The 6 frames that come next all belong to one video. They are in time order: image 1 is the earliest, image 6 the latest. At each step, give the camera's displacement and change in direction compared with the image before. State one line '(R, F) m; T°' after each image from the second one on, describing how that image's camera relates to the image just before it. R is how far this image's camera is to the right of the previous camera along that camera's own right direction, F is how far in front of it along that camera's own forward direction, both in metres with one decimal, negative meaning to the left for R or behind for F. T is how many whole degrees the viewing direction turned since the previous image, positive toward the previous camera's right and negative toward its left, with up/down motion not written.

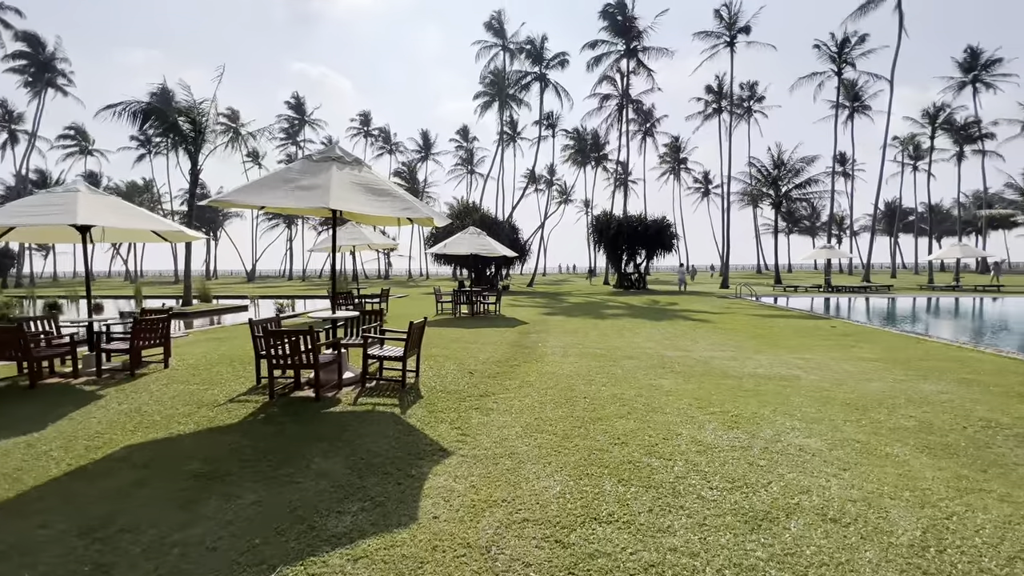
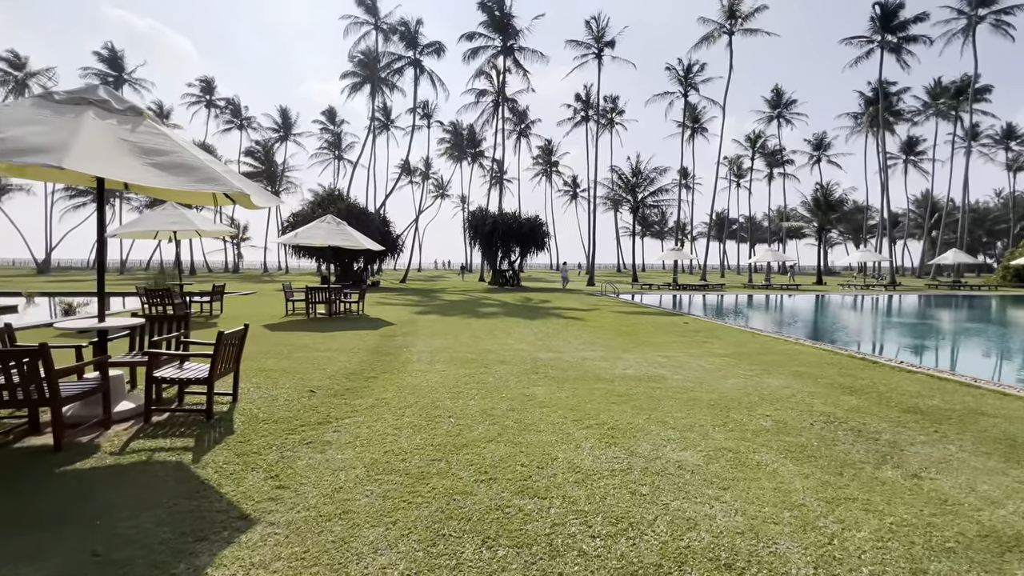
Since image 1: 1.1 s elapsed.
(+0.3, +0.9) m; +16°
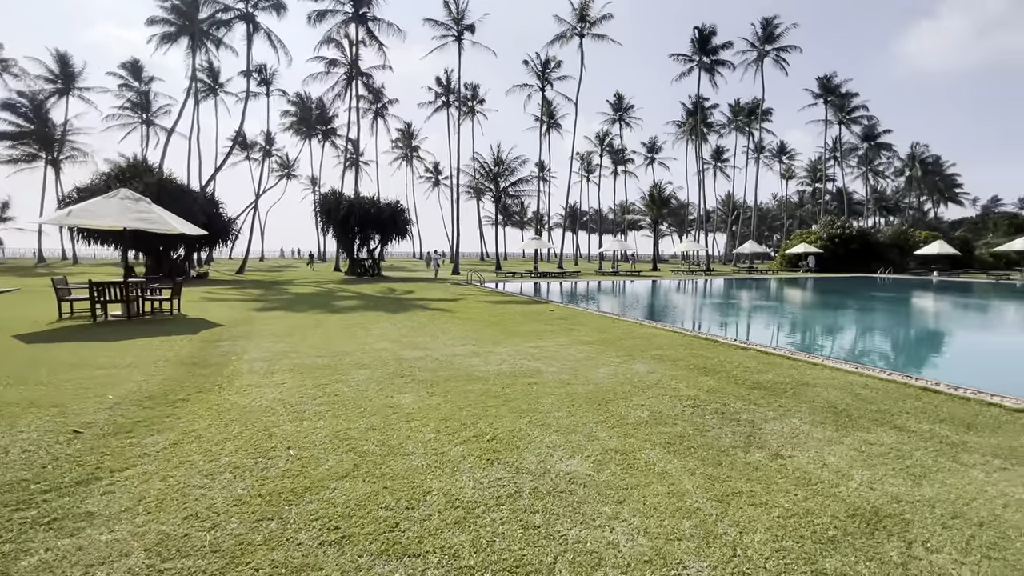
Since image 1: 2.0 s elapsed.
(0.0, +0.8) m; +17°
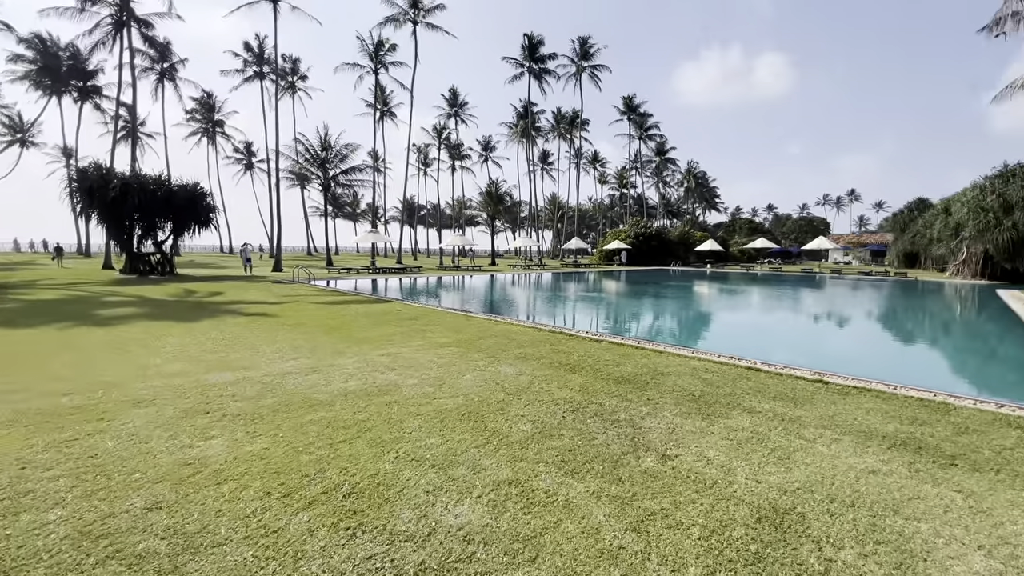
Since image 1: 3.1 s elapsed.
(-0.2, +0.9) m; +20°
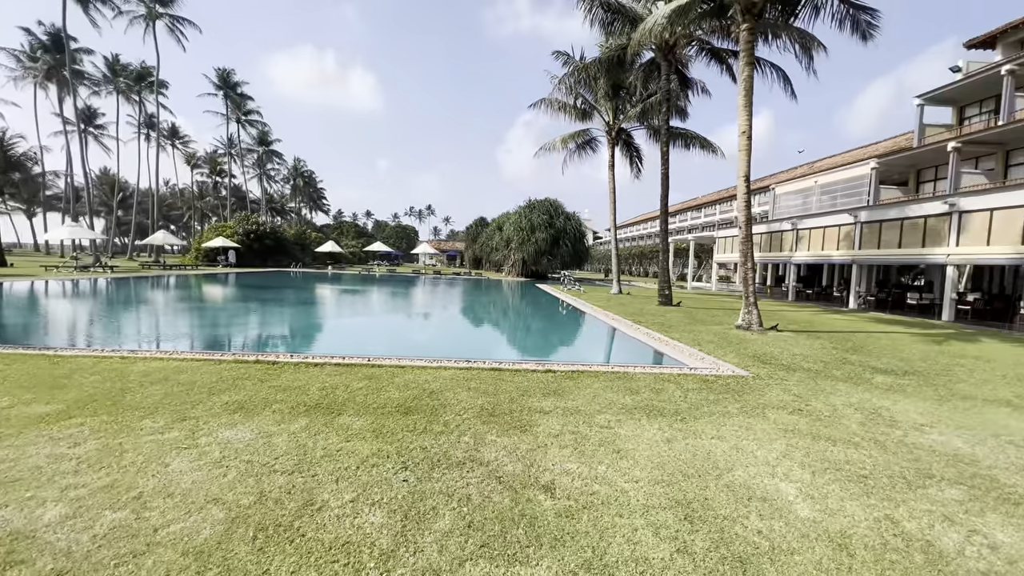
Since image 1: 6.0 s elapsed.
(-1.5, +1.8) m; +48°
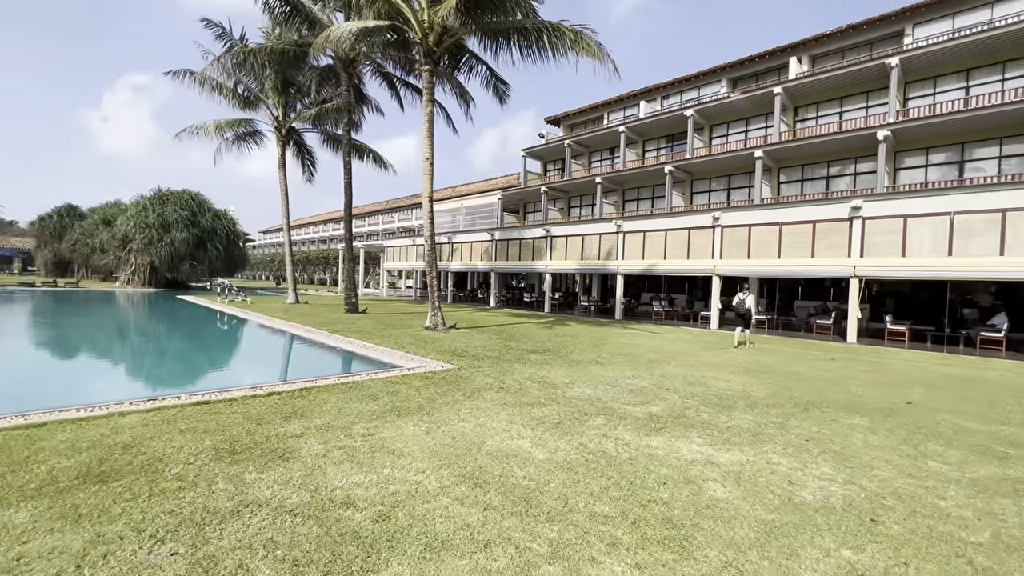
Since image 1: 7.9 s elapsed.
(-1.1, 0.0) m; +41°
